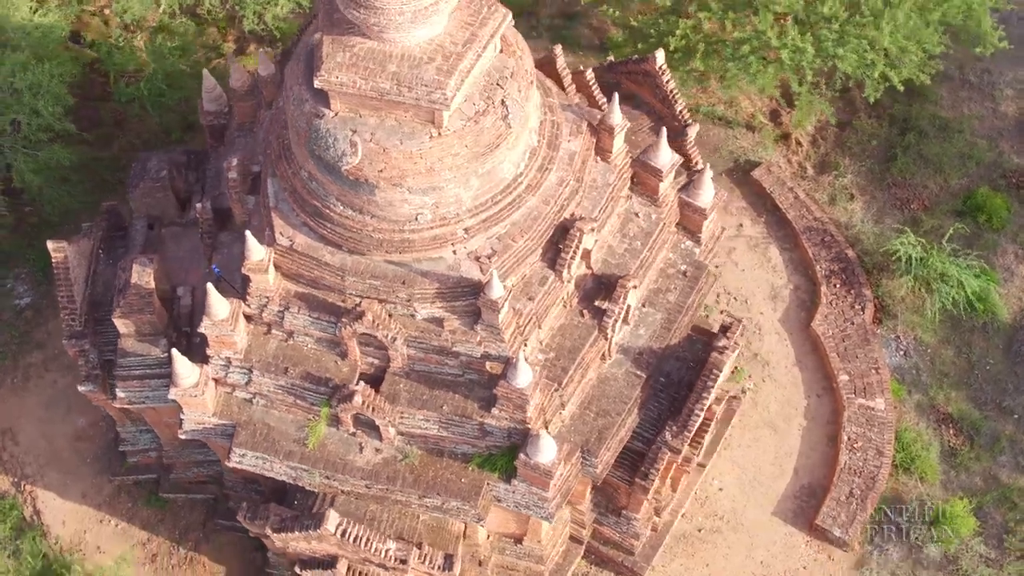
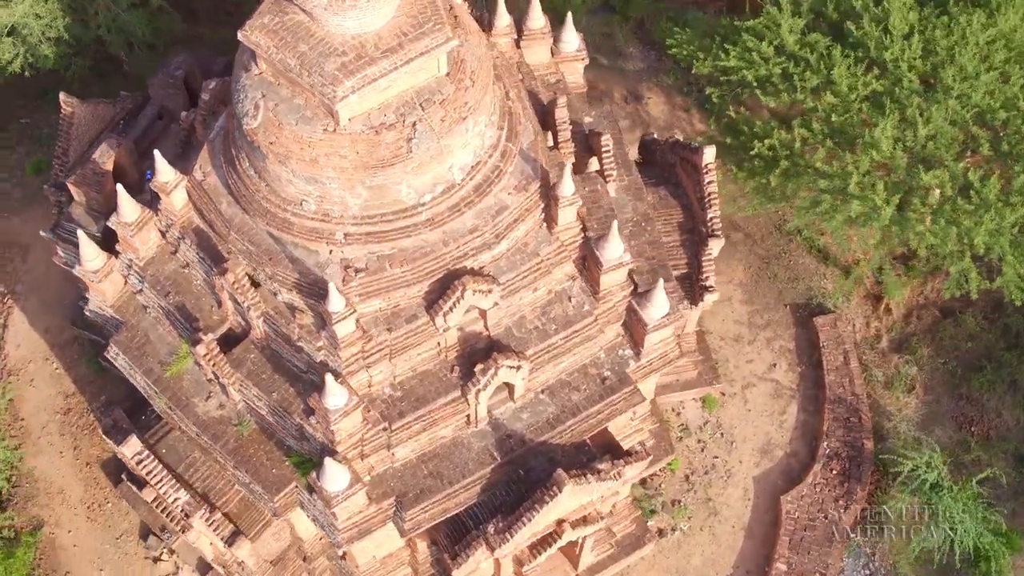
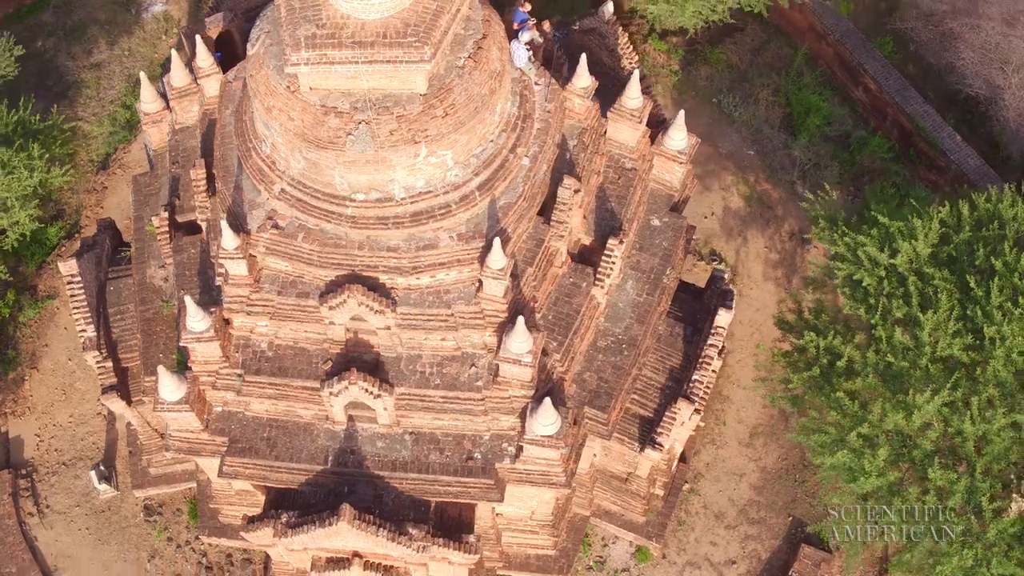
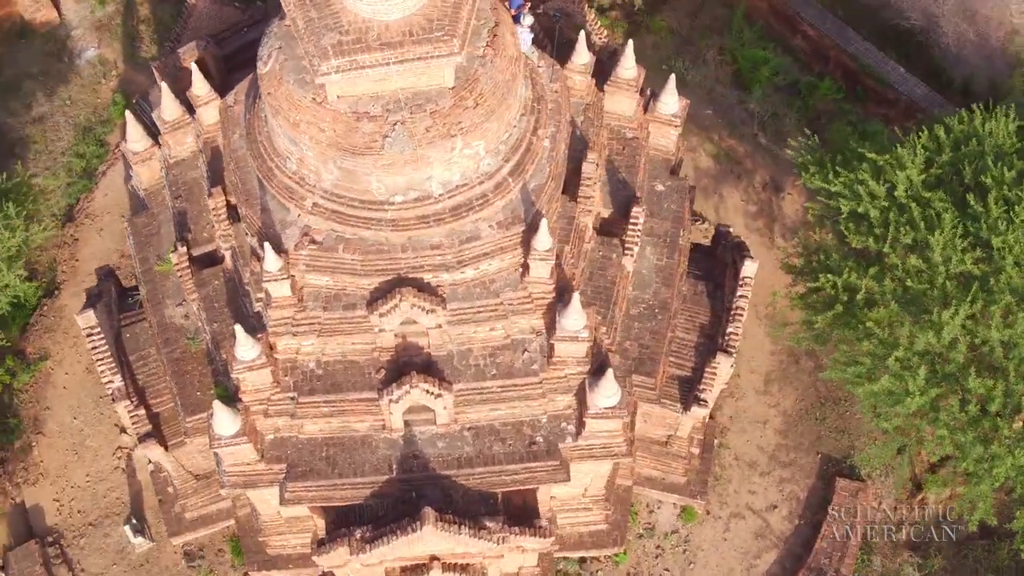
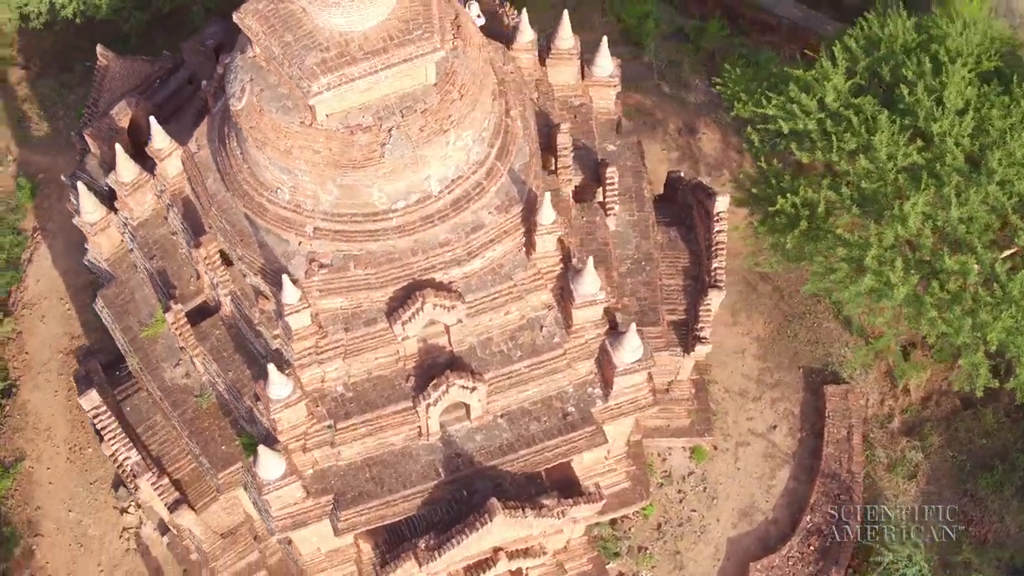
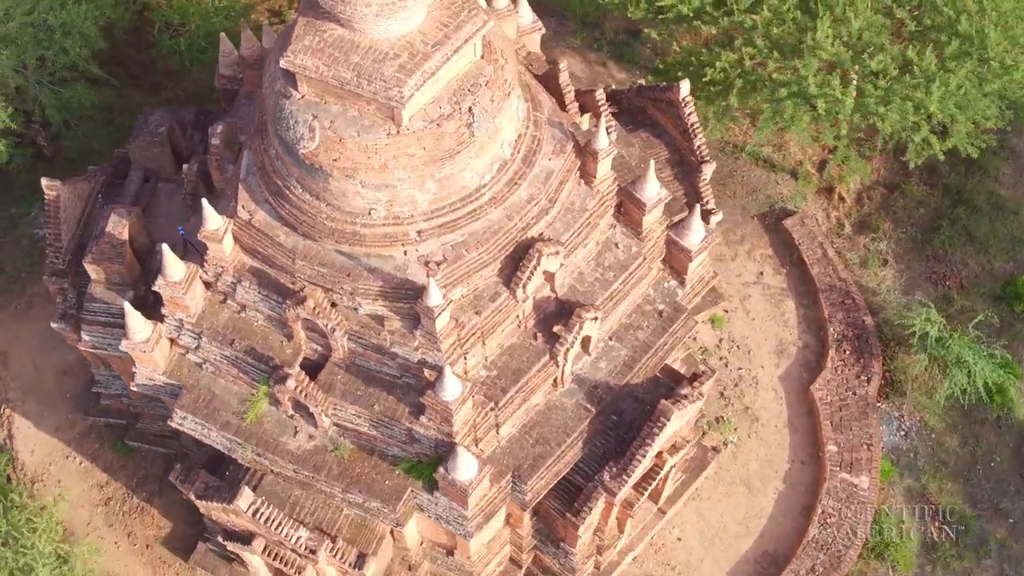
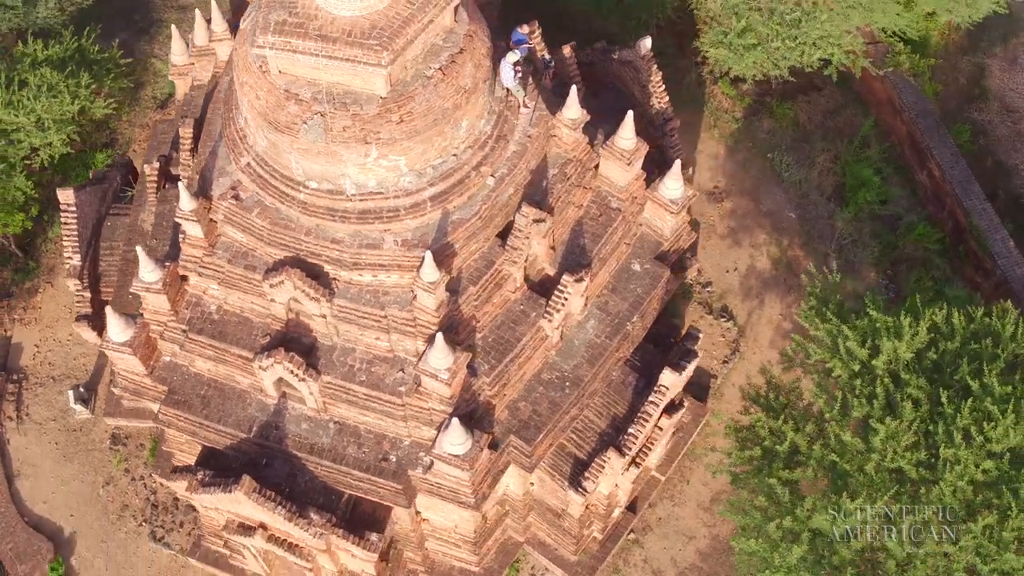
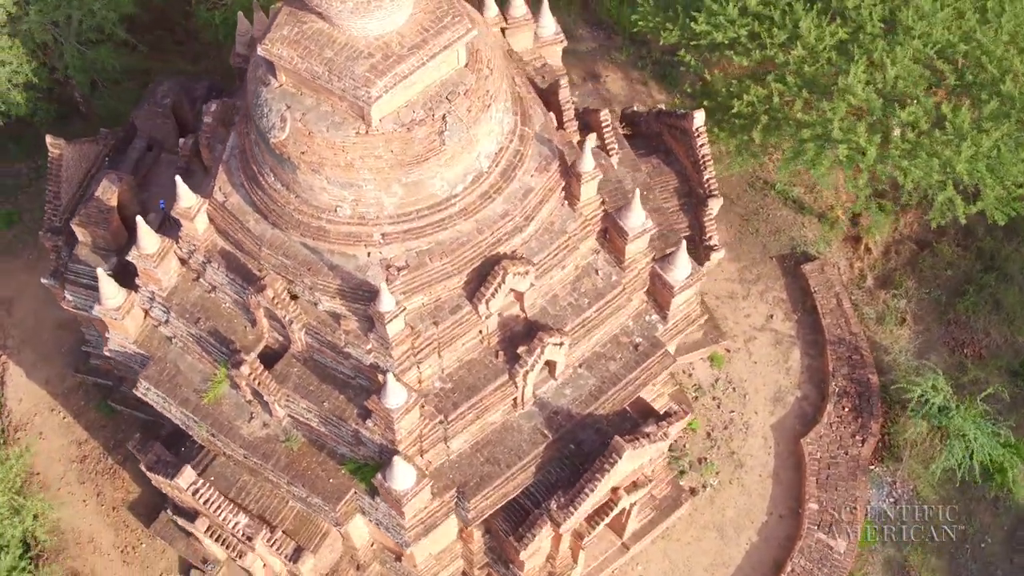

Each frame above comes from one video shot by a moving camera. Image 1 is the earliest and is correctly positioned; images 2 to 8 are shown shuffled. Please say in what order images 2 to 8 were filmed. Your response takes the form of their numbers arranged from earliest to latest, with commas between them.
6, 8, 2, 5, 4, 3, 7
